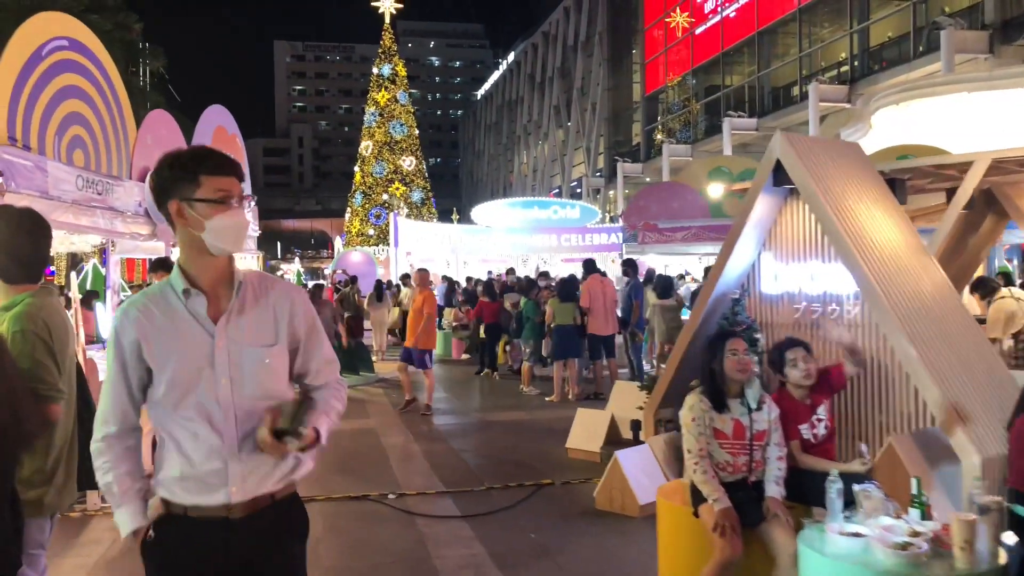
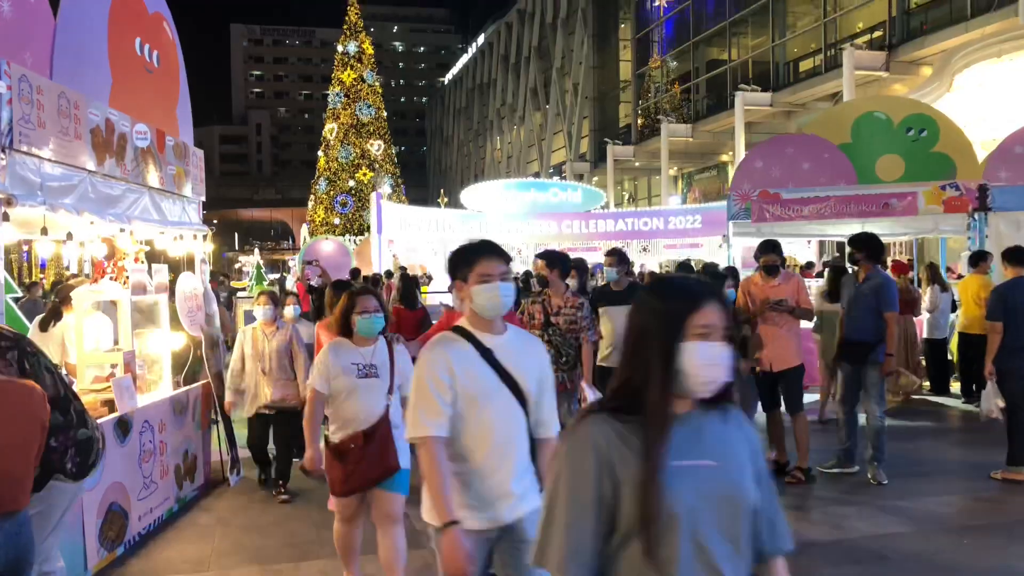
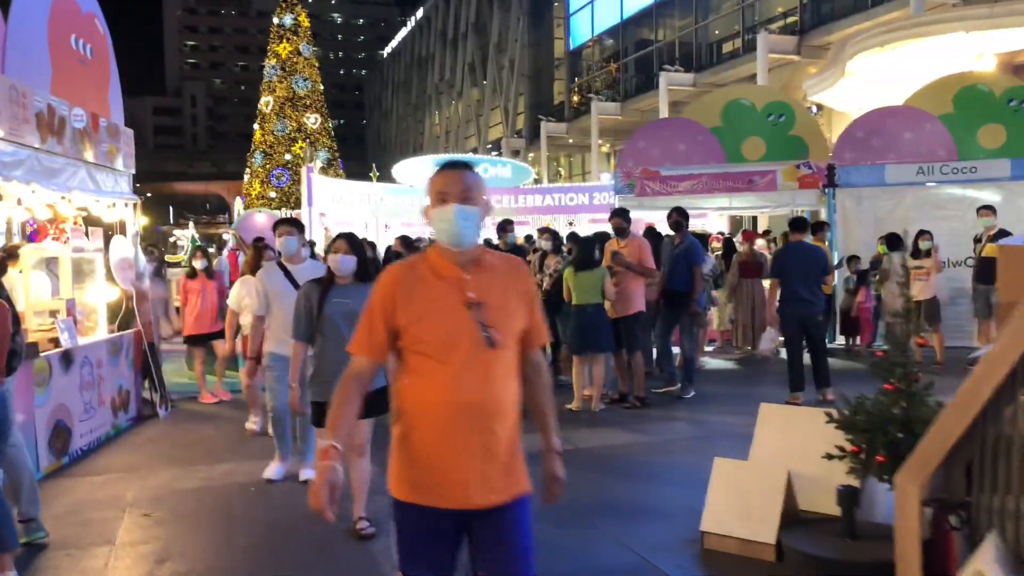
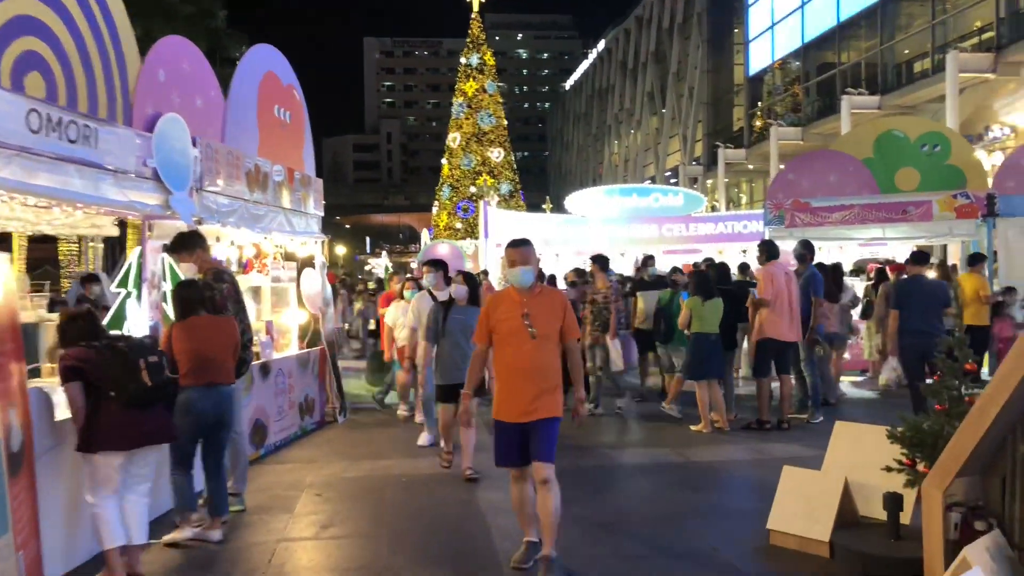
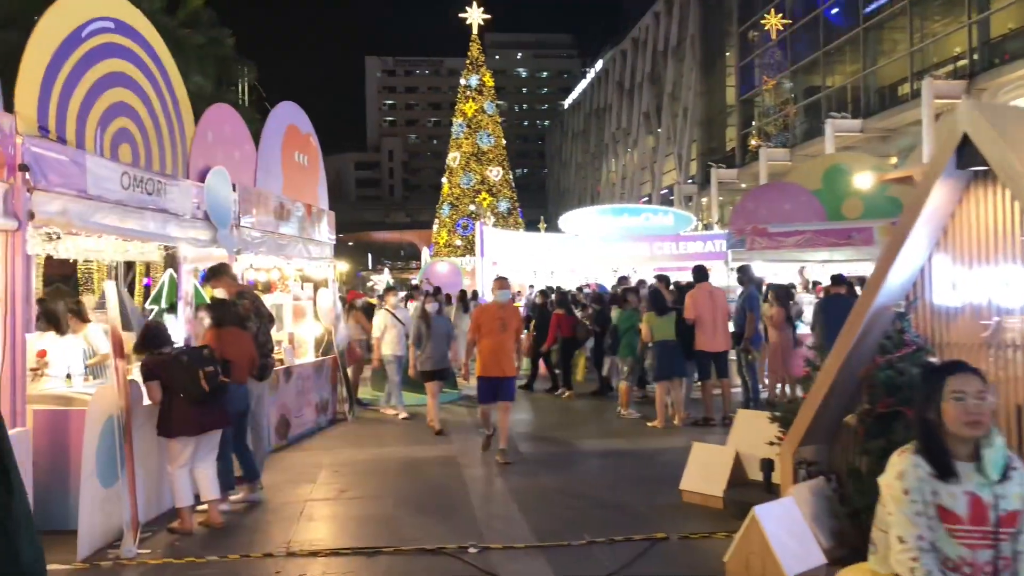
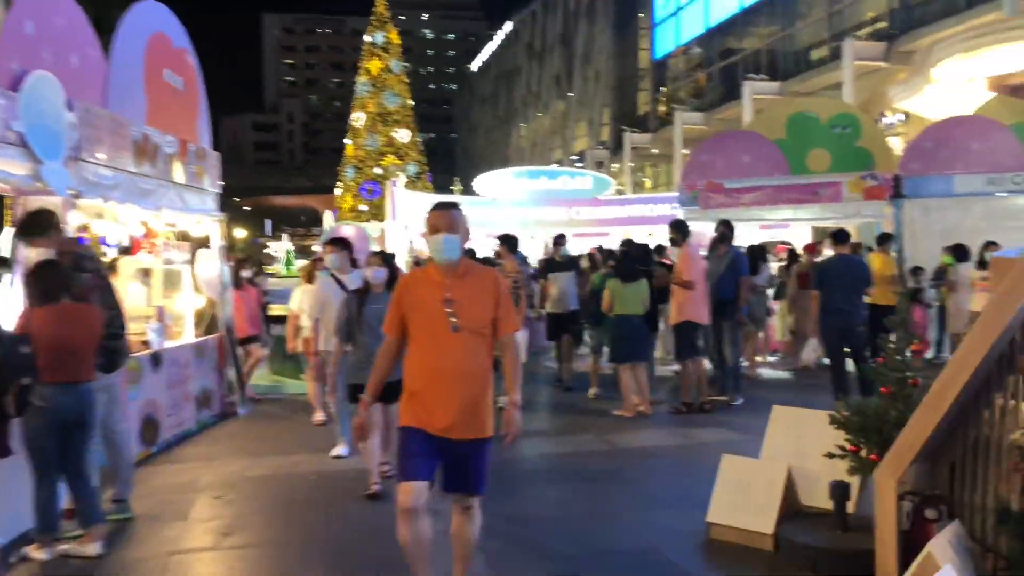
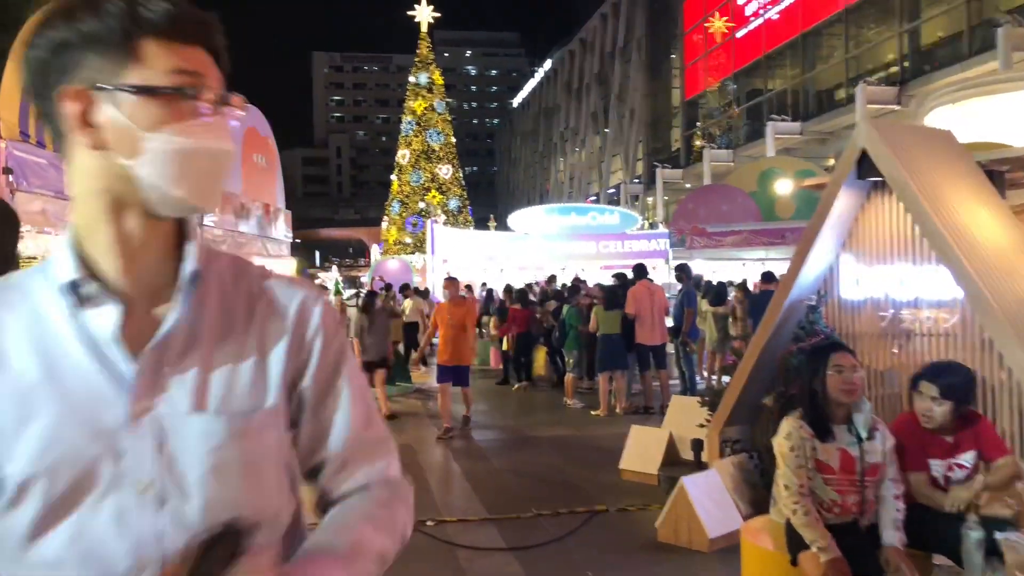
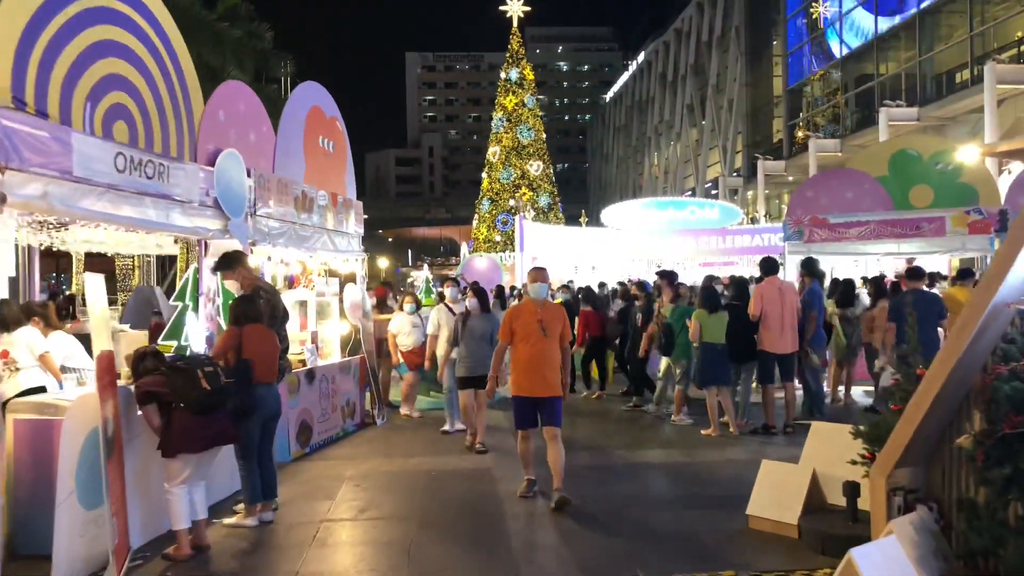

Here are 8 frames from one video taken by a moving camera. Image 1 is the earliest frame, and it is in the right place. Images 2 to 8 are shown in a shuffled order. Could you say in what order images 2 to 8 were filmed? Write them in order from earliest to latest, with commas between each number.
7, 5, 8, 4, 6, 3, 2
